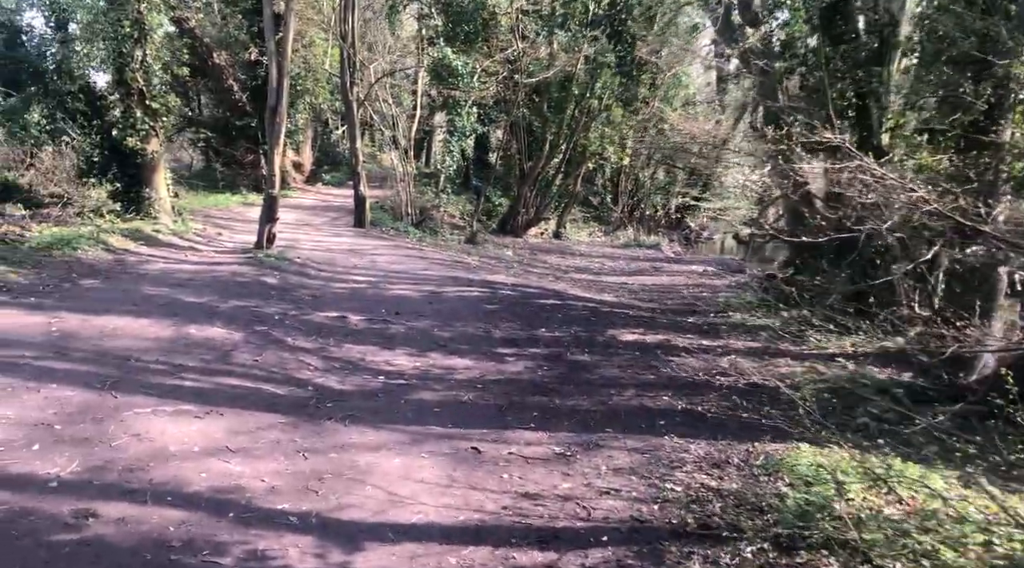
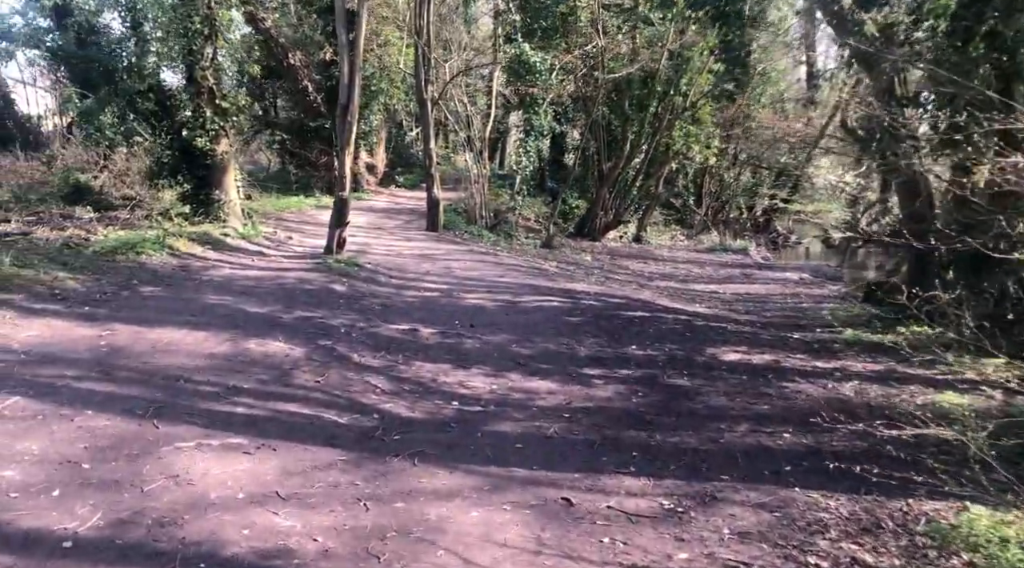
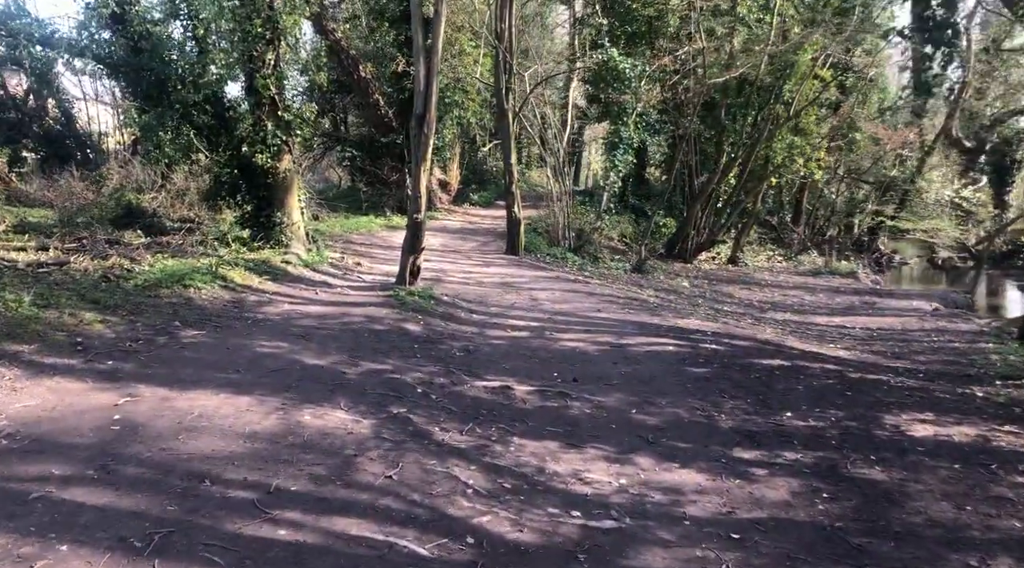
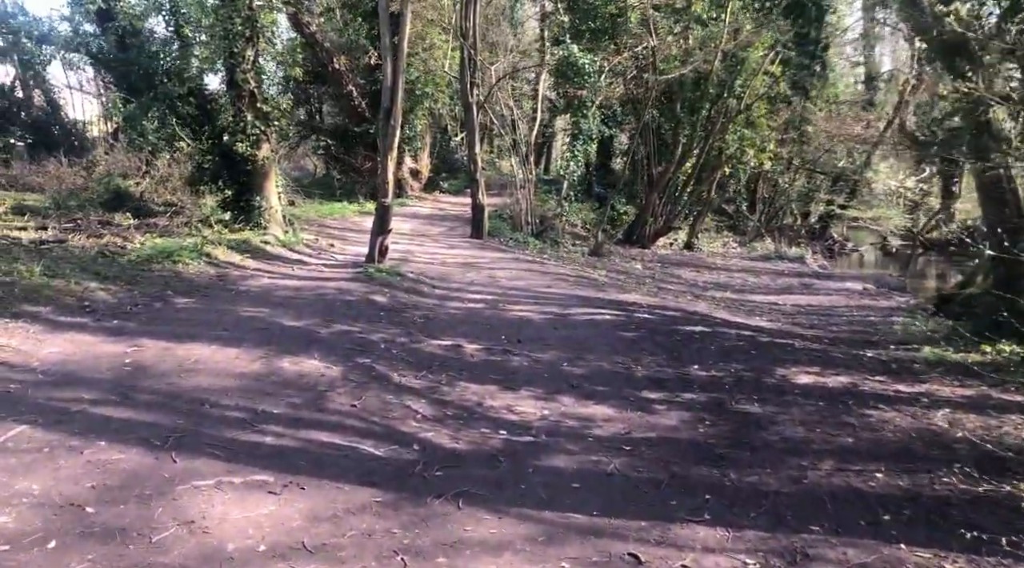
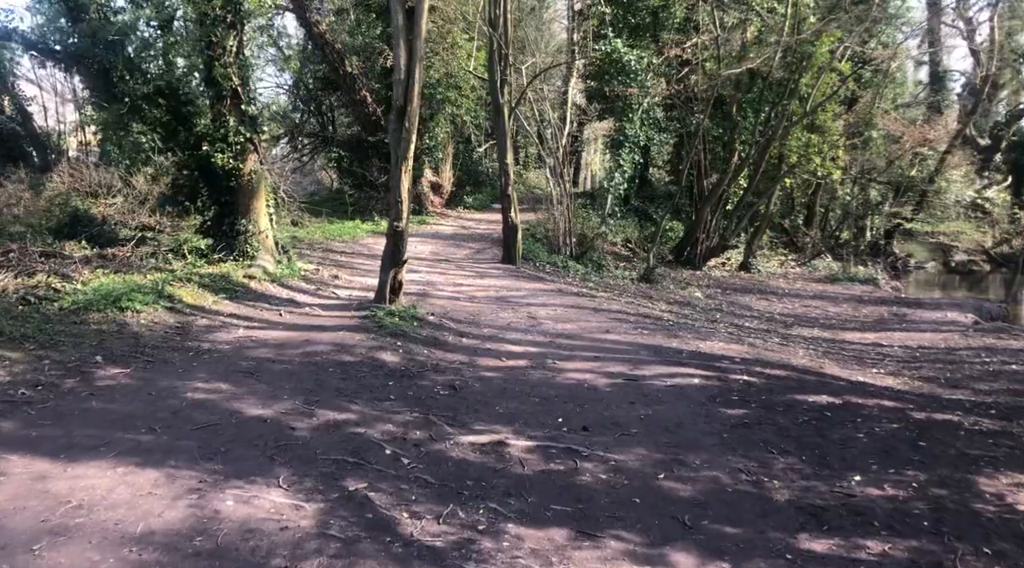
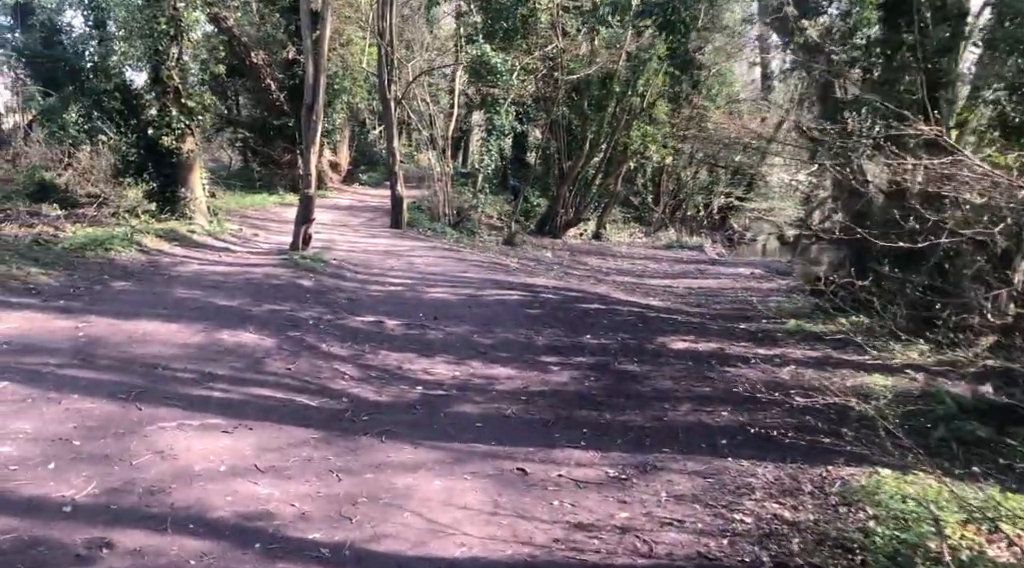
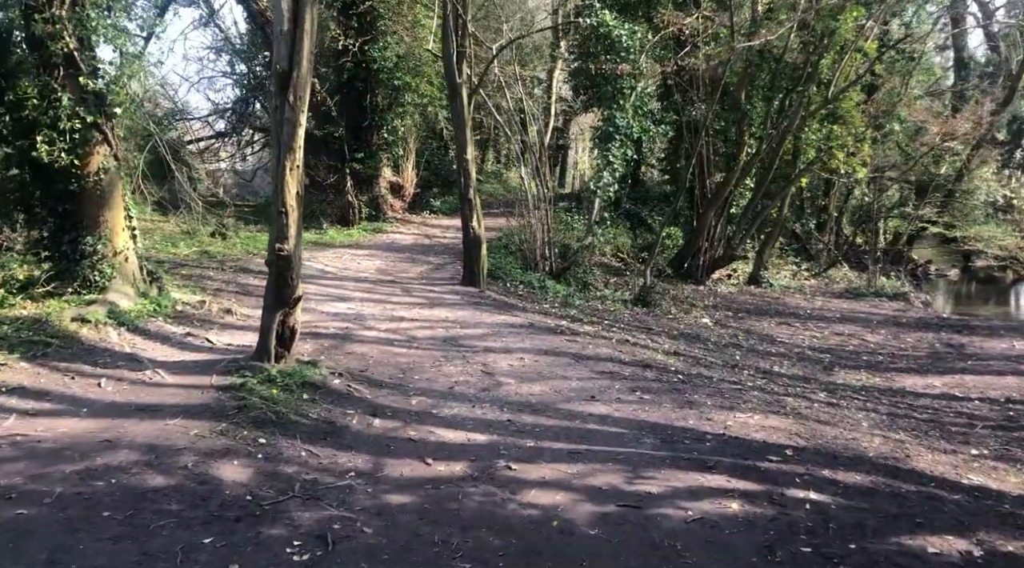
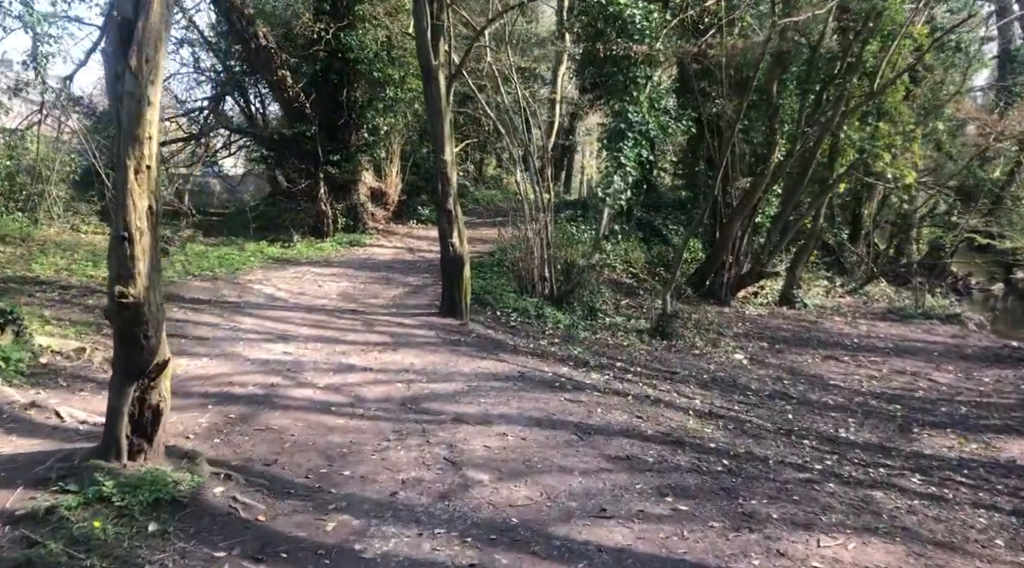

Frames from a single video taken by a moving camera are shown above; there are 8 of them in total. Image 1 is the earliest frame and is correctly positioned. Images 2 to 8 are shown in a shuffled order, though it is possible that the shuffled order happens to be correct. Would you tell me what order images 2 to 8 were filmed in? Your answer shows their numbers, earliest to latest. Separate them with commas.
6, 2, 4, 3, 5, 7, 8
